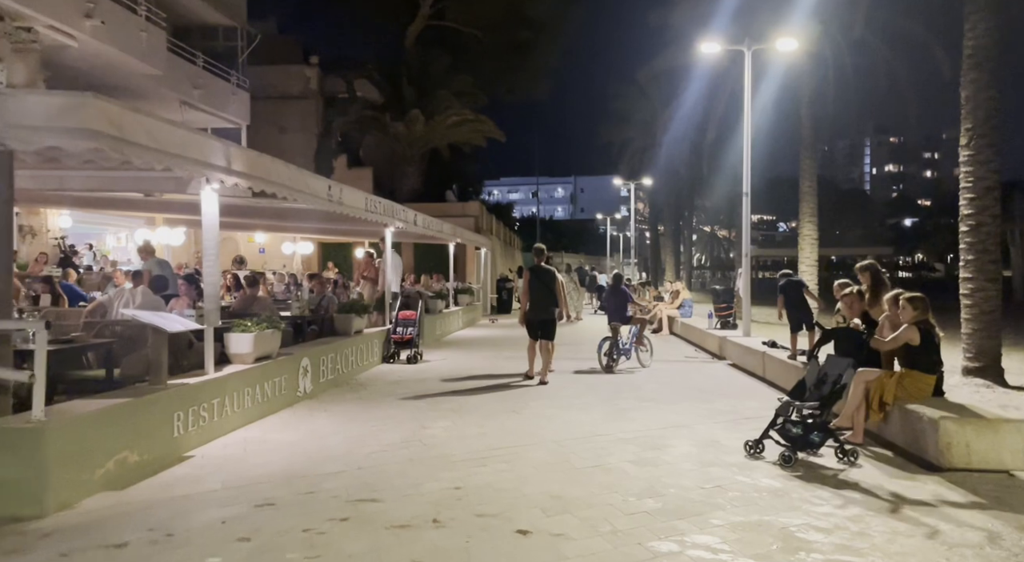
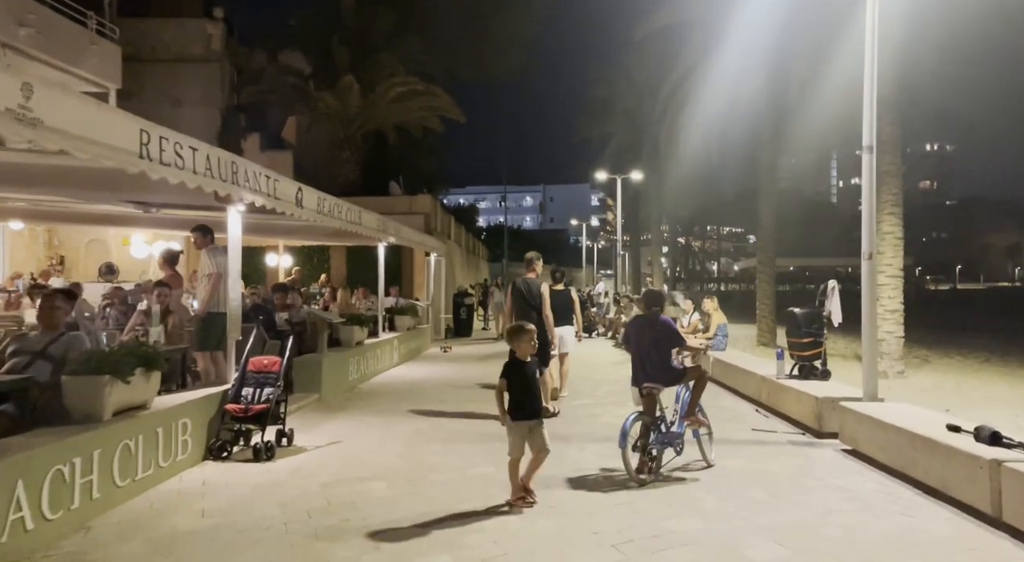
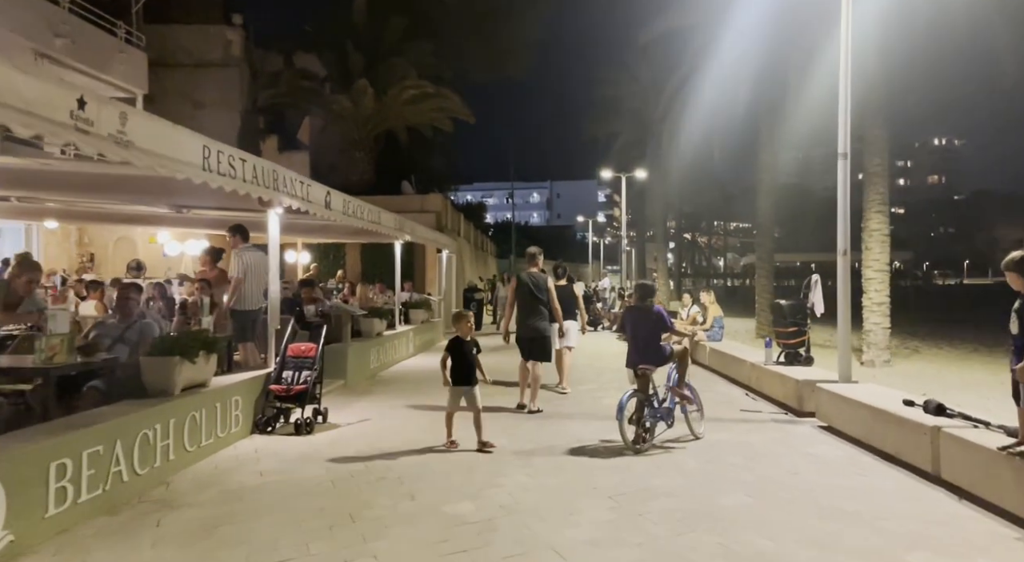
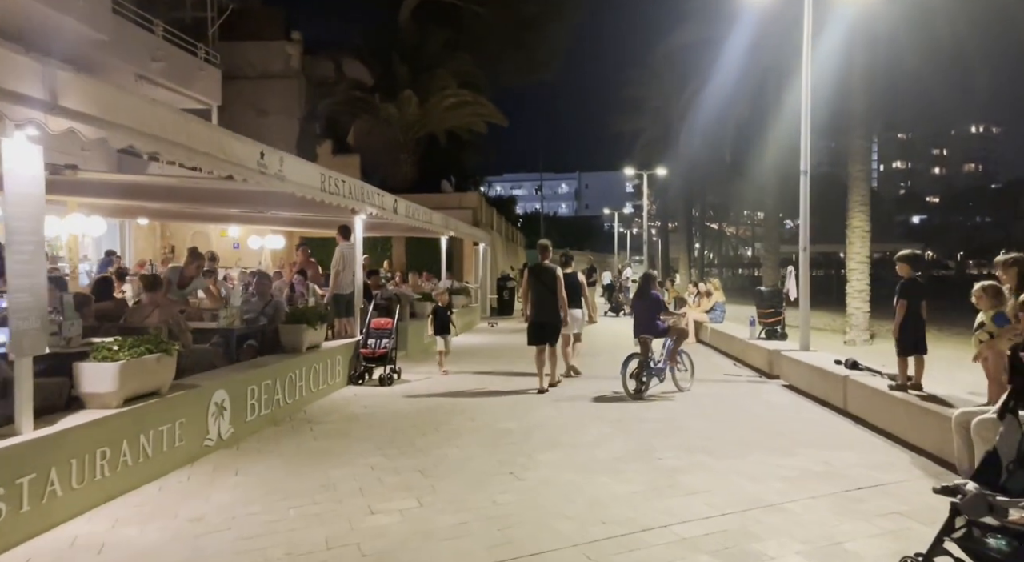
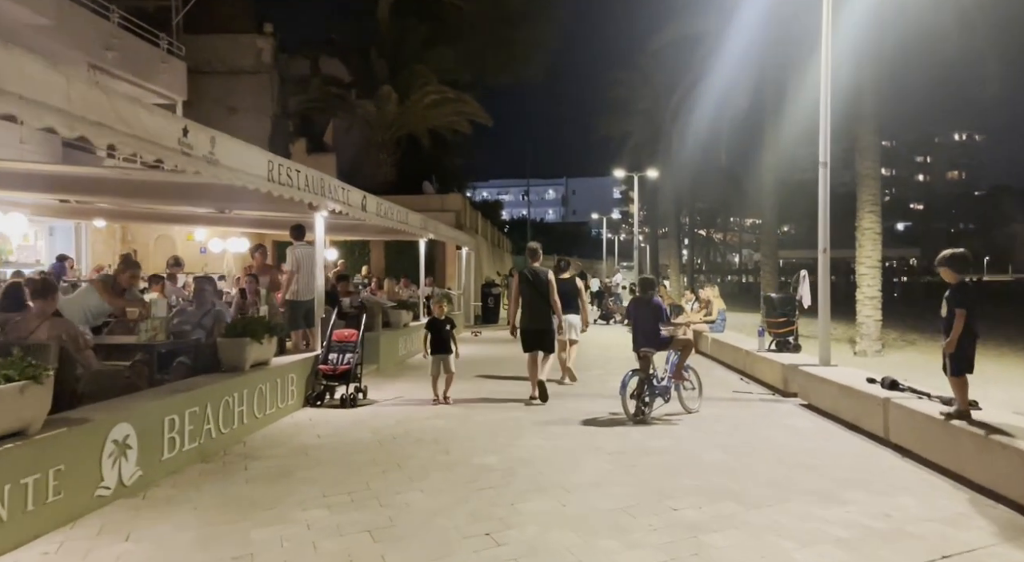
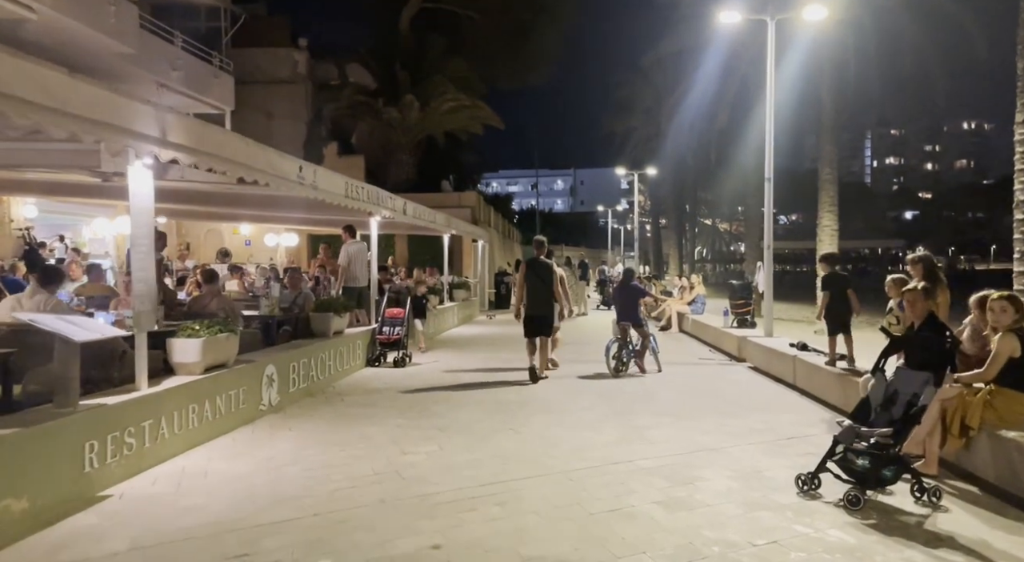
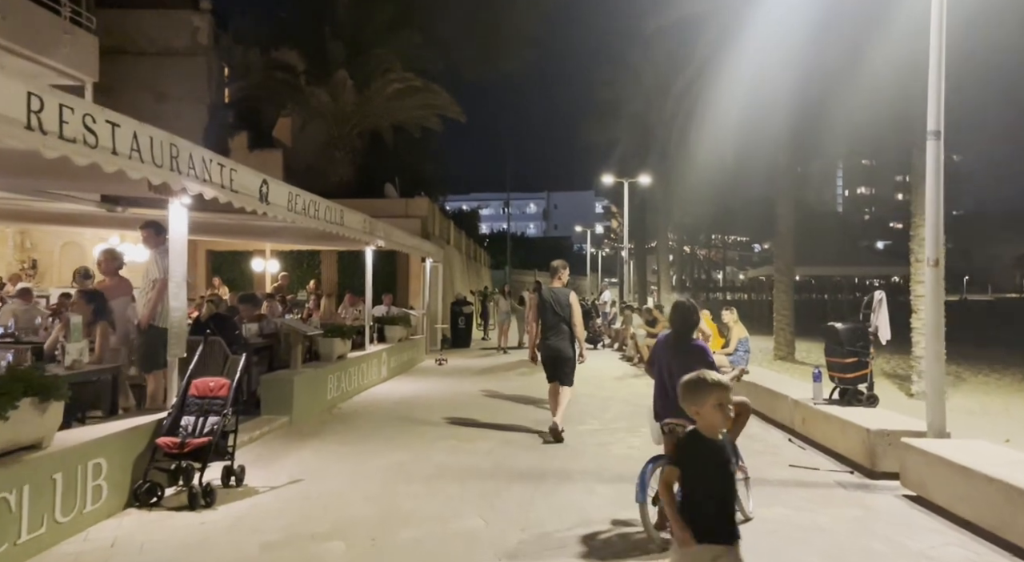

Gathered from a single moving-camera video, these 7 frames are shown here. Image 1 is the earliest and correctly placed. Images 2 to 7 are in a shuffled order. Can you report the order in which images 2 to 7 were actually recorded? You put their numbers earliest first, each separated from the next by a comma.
6, 4, 5, 3, 2, 7
